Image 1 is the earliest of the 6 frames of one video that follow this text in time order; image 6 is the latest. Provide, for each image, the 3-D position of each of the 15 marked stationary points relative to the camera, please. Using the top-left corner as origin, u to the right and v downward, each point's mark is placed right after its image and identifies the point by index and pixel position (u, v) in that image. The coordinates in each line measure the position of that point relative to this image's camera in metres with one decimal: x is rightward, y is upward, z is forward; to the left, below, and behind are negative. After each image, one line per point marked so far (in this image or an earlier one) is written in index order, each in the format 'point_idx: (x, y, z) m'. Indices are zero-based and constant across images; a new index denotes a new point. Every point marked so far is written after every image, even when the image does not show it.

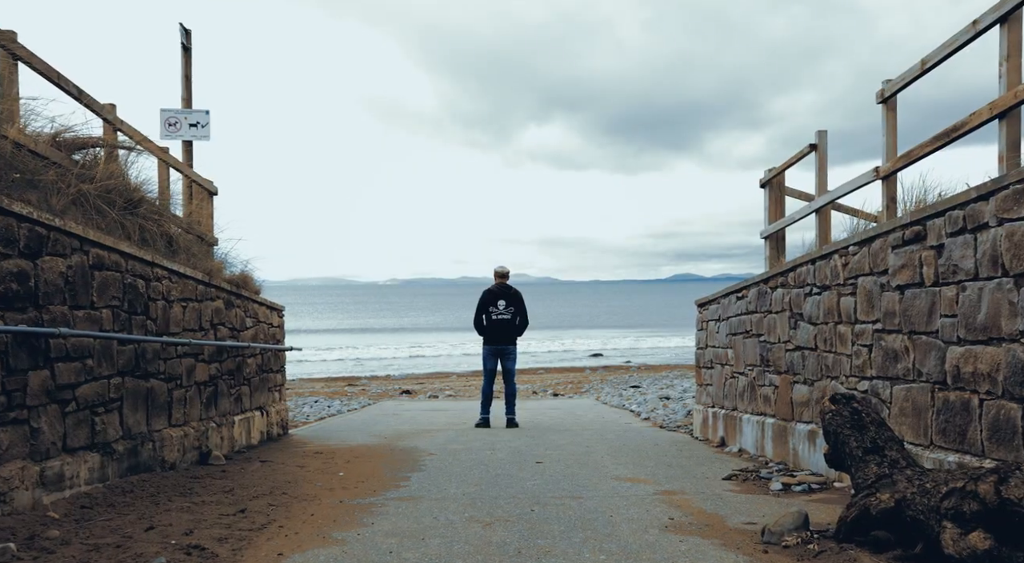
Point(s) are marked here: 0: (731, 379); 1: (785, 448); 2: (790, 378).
0: (+2.0, -0.9, +7.5) m
1: (+2.0, -1.2, +6.1) m
2: (+2.0, -0.7, +6.1) m
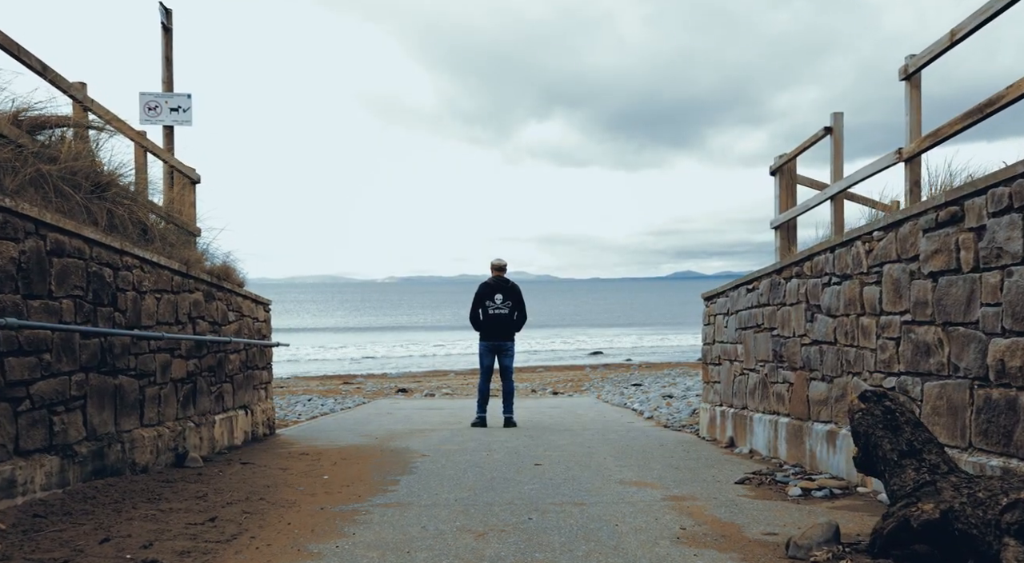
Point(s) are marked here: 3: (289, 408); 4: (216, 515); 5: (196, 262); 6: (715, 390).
0: (+2.0, -0.8, +7.1) m
1: (+2.0, -1.2, +5.7) m
2: (+2.0, -0.6, +5.7) m
3: (-4.1, -2.3, +15.1) m
4: (-1.6, -1.2, +4.4) m
5: (-2.7, +0.2, +7.0) m
6: (+1.9, -1.0, +7.8) m
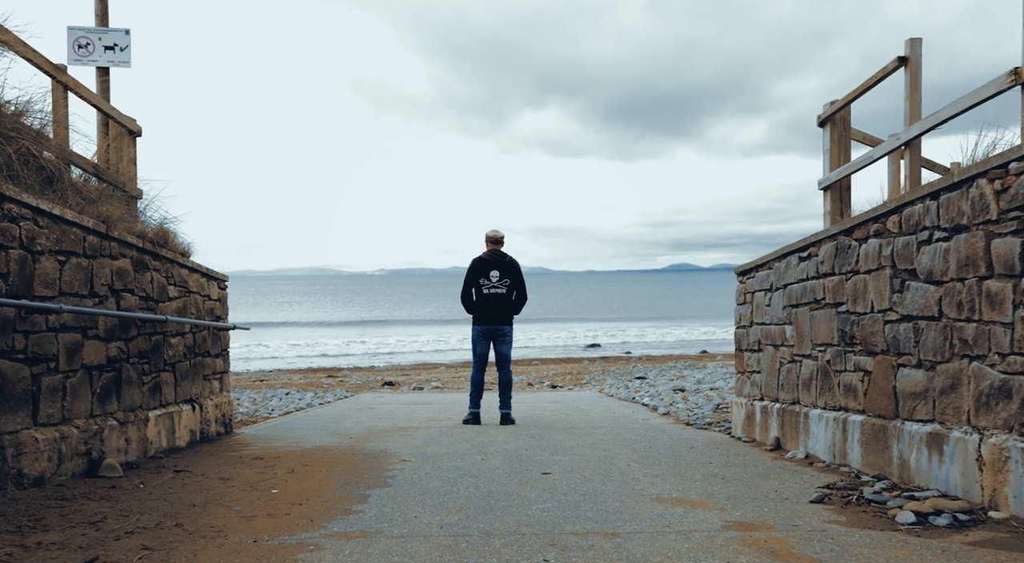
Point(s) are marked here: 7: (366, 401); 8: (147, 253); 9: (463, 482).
0: (+2.0, -0.6, +5.8) m
1: (+2.0, -0.9, +4.4) m
2: (+2.0, -0.4, +4.4) m
3: (-4.2, -2.0, +13.8) m
4: (-1.6, -1.0, +3.1) m
5: (-2.7, +0.4, +5.7) m
6: (+1.9, -0.8, +6.6) m
7: (-2.2, -1.8, +12.4) m
8: (-2.6, +0.2, +5.9) m
9: (-0.3, -1.1, +4.7) m
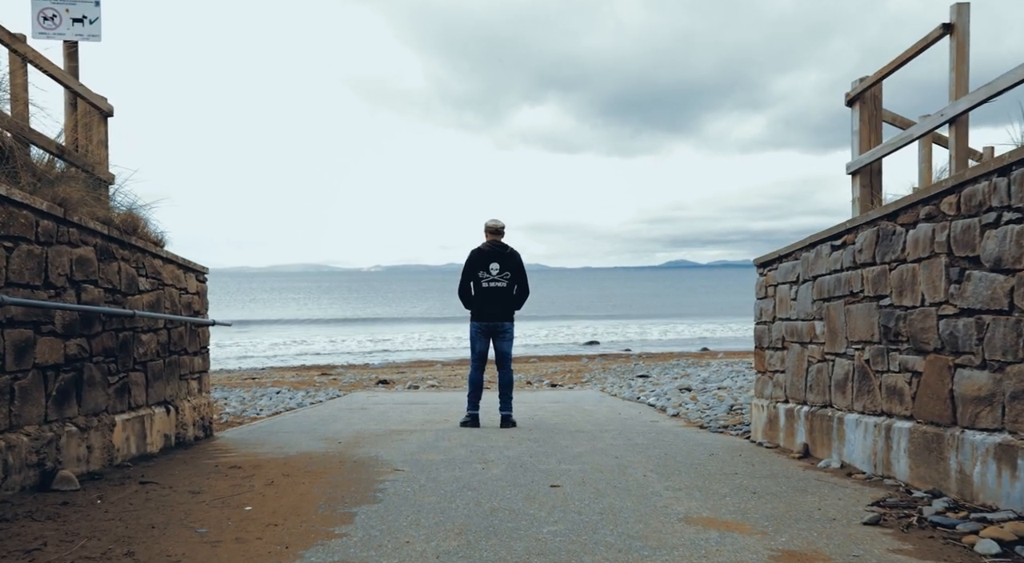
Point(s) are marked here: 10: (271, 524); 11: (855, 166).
0: (+2.0, -0.5, +5.3) m
1: (+2.0, -0.9, +3.9) m
2: (+2.1, -0.4, +3.9) m
3: (-4.2, -1.9, +13.3) m
4: (-1.5, -1.0, +2.6) m
5: (-2.7, +0.5, +5.1) m
6: (+1.9, -0.7, +6.1) m
7: (-2.2, -1.7, +11.9) m
8: (-2.6, +0.3, +5.3) m
9: (-0.3, -1.1, +4.2) m
10: (-1.1, -1.1, +3.6) m
11: (+2.5, +0.8, +6.0) m
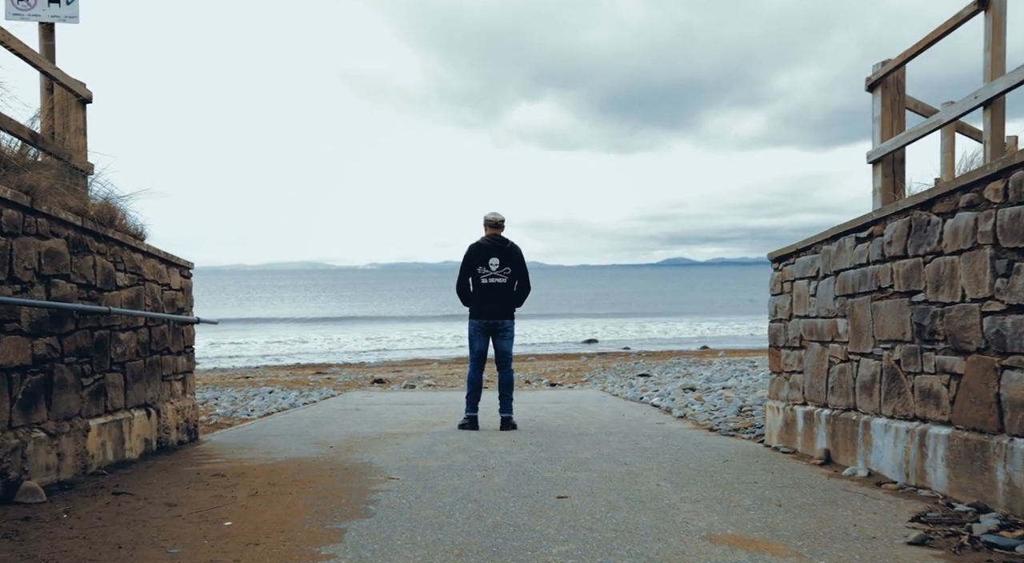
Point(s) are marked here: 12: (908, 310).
0: (+2.0, -0.5, +5.0) m
1: (+2.0, -0.9, +3.6) m
2: (+2.1, -0.3, +3.6) m
3: (-4.2, -1.9, +12.9) m
4: (-1.5, -1.0, +2.3) m
5: (-2.6, +0.5, +4.8) m
6: (+1.9, -0.7, +5.7) m
7: (-2.2, -1.7, +11.5) m
8: (-2.6, +0.3, +5.0) m
9: (-0.2, -1.1, +3.9) m
10: (-1.0, -1.0, +3.3) m
11: (+2.5, +0.9, +5.7) m
12: (+2.0, -0.1, +4.2) m
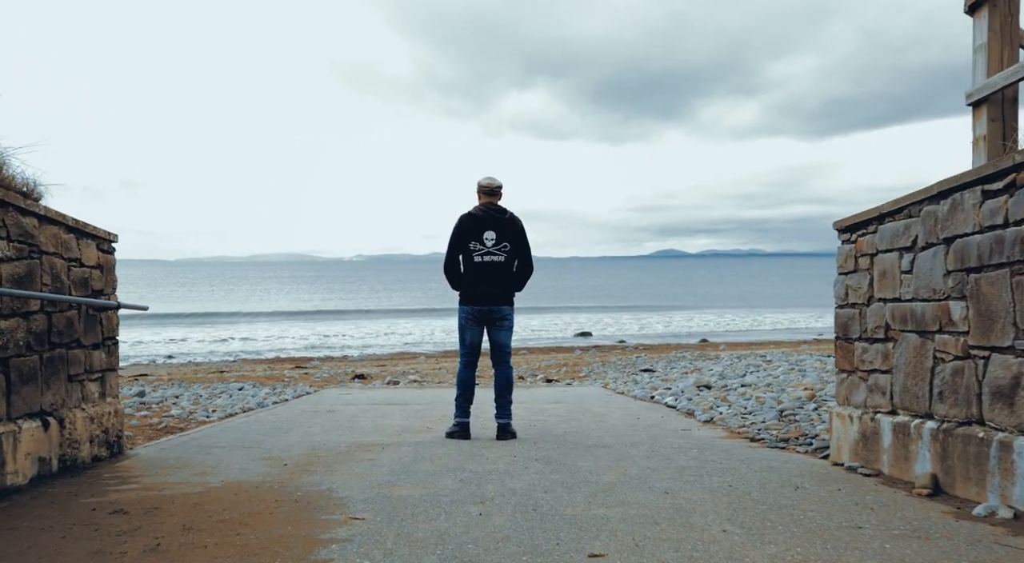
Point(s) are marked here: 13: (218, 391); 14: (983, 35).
0: (+2.0, -0.4, +3.7) m
1: (+2.1, -0.7, +2.3) m
2: (+2.1, -0.2, +2.3) m
3: (-4.3, -1.7, +11.6) m
4: (-1.4, -0.8, +1.0) m
5: (-2.6, +0.6, +3.5) m
6: (+2.0, -0.6, +4.5) m
7: (-2.3, -1.5, +10.2) m
8: (-2.5, +0.4, +3.7) m
9: (-0.2, -0.9, +2.6) m
10: (-1.0, -0.9, +2.0) m
11: (+2.5, +1.0, +4.4) m
12: (+2.1, 0.0, +3.0) m
13: (-4.7, -1.8, +13.3) m
14: (+2.6, +1.3, +4.5) m
